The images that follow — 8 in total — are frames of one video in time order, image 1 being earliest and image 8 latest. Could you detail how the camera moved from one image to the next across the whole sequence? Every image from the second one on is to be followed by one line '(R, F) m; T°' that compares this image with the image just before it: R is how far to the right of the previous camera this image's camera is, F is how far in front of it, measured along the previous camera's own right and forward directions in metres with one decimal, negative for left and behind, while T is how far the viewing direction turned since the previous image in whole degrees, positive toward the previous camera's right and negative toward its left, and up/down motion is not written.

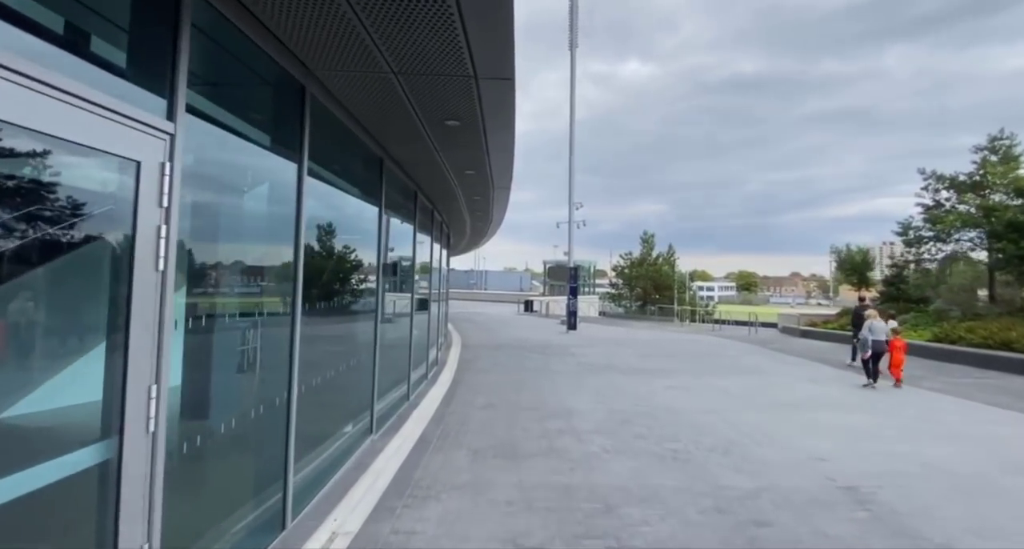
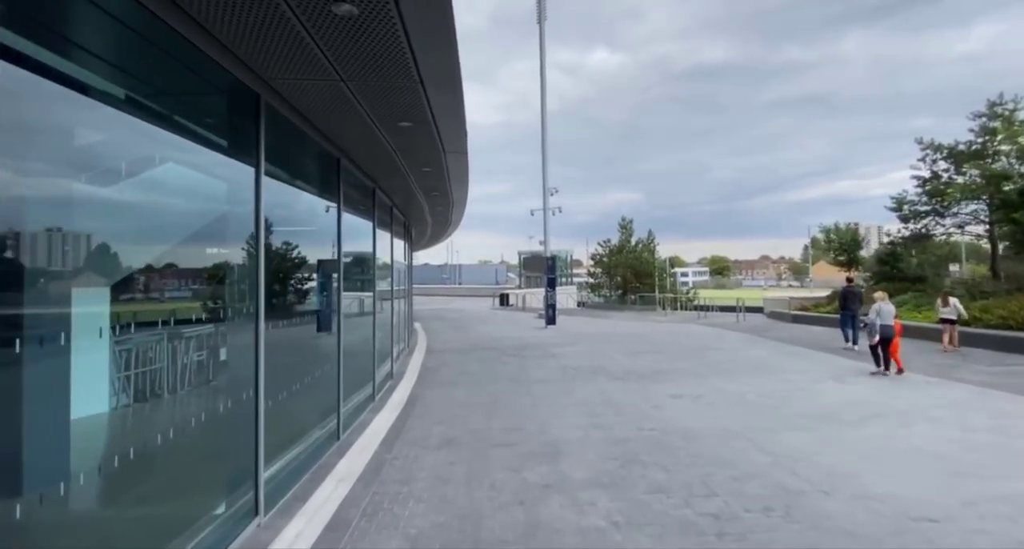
(+0.2, +2.1) m; +3°
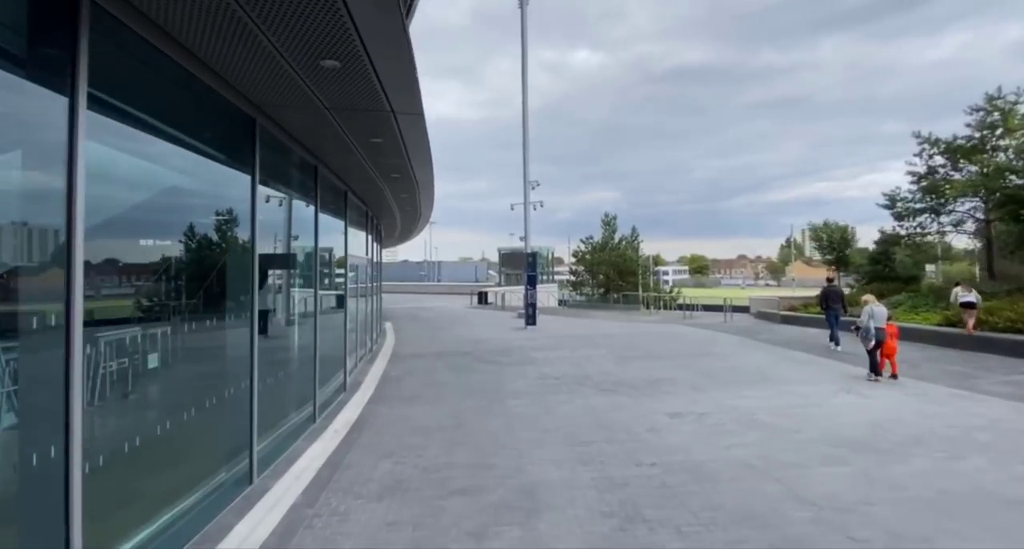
(+0.1, +1.4) m; +2°
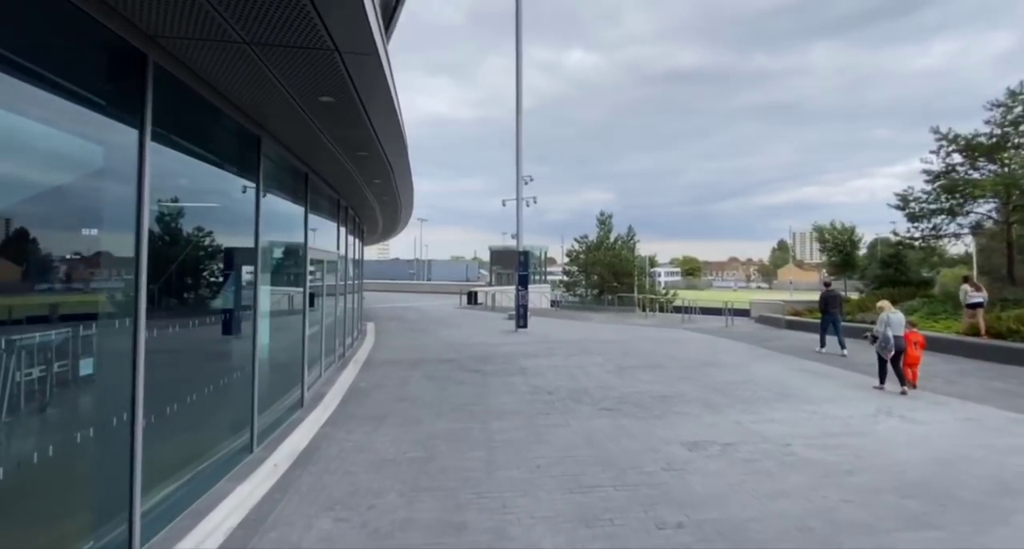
(+0.1, +1.3) m; +1°
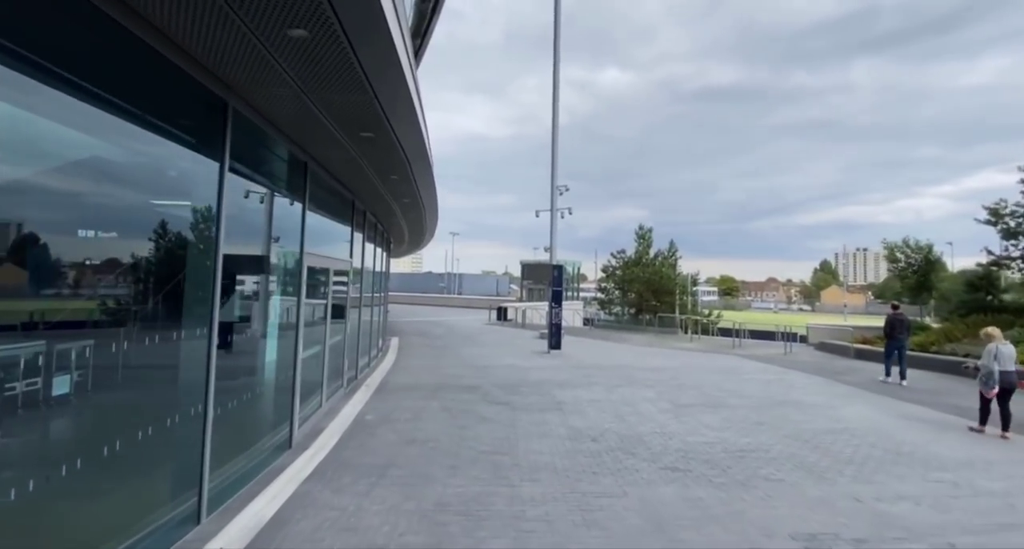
(-0.1, +1.6) m; -4°
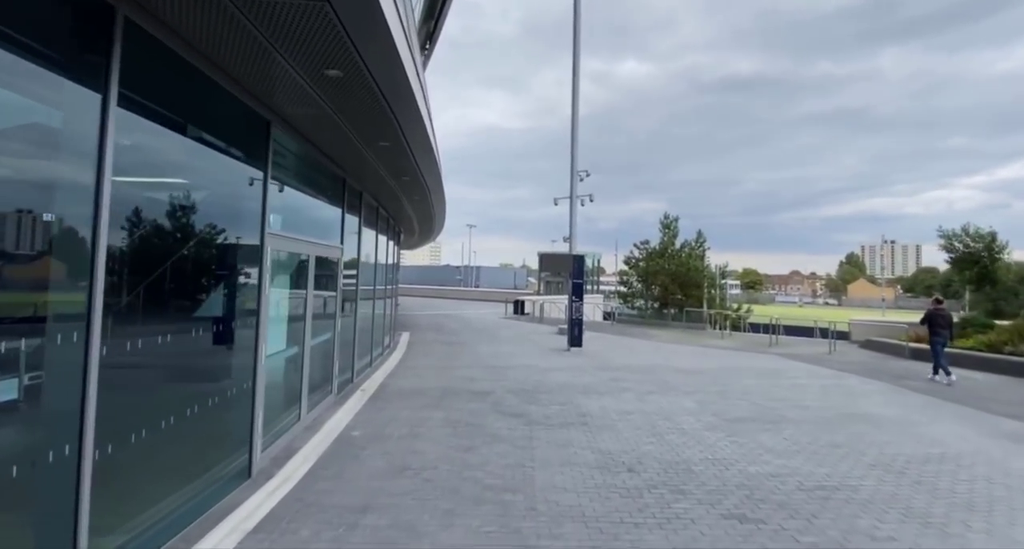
(0.0, +1.4) m; -2°
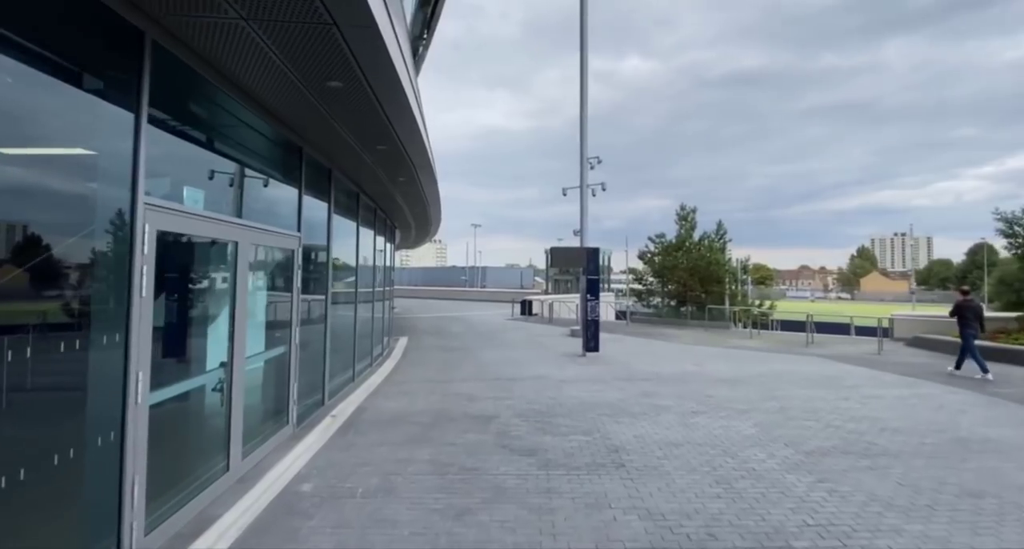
(0.0, +1.9) m; -1°
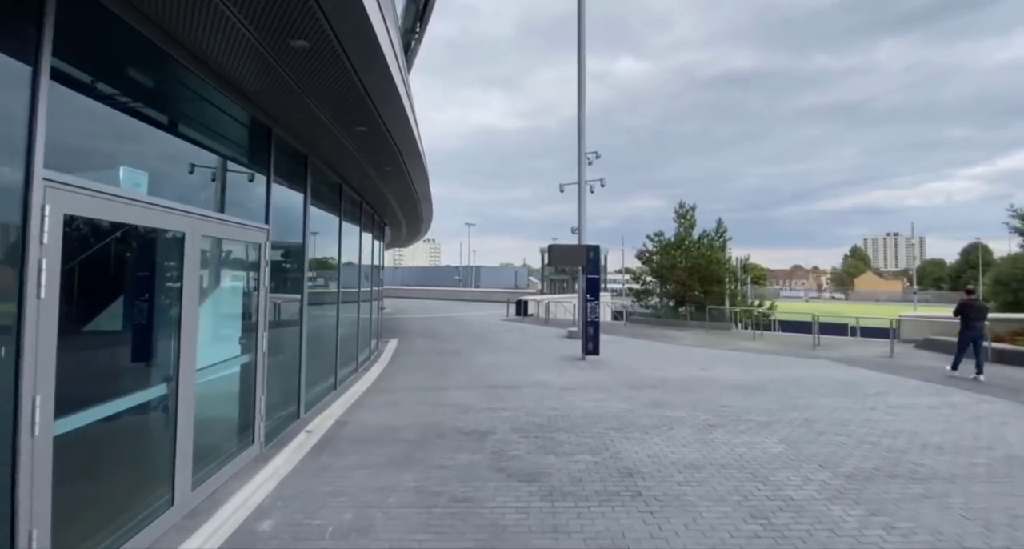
(0.0, +0.8) m; +1°
